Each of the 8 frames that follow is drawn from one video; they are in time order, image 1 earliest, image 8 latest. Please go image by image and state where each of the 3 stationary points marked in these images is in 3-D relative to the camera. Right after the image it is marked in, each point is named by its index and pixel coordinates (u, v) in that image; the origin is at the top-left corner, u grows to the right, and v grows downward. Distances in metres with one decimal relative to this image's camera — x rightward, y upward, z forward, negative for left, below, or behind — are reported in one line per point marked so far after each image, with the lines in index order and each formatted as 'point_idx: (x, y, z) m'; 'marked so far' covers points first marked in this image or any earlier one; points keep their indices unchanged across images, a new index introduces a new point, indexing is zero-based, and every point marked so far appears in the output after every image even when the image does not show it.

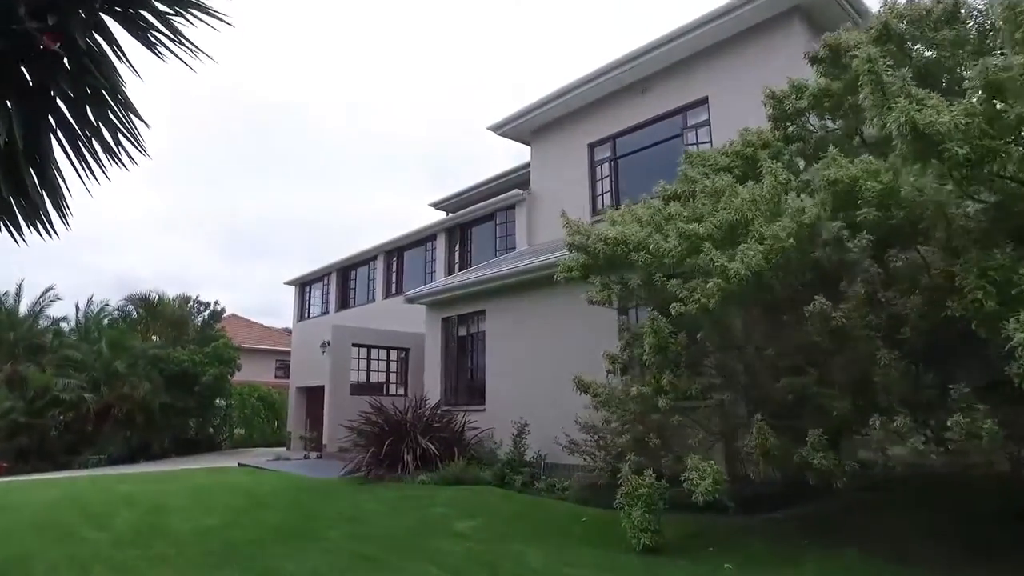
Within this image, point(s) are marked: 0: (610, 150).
0: (+2.0, +2.8, +12.9) m
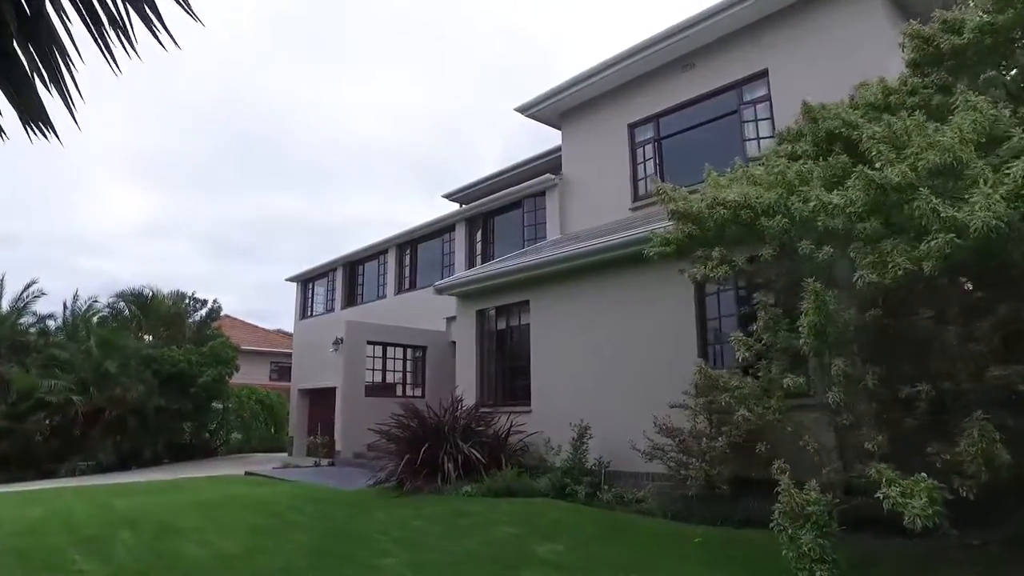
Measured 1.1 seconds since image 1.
0: (+2.6, +2.9, +12.0) m
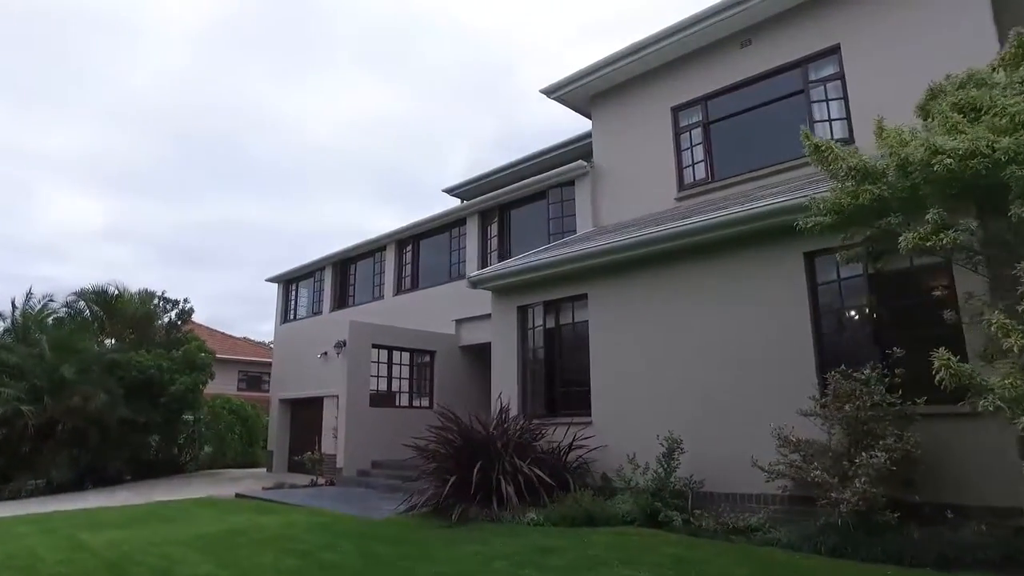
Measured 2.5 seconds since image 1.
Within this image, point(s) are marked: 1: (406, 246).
0: (+3.2, +2.9, +10.9) m
1: (-2.5, +1.0, +15.5) m
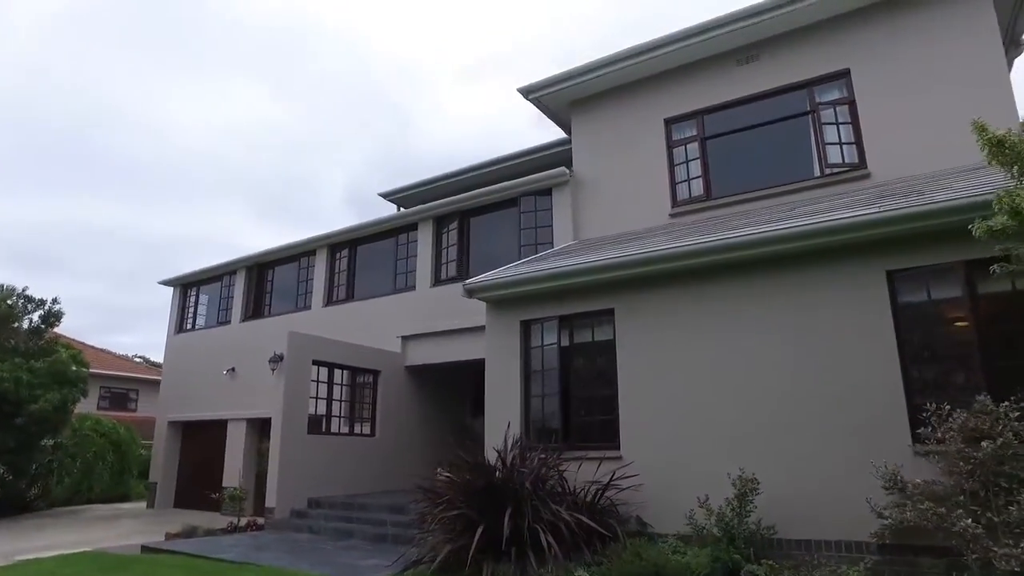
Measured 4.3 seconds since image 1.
0: (+2.9, +2.6, +10.4) m
1: (-3.6, +0.8, +13.7) m
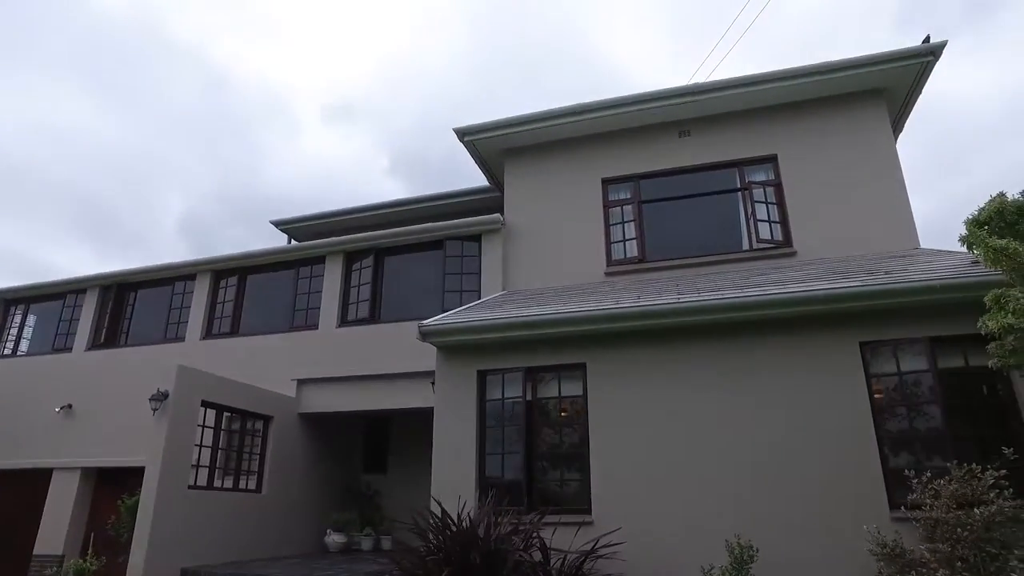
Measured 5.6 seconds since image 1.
0: (+1.9, +1.6, +10.7) m
1: (-5.3, +0.2, +12.2) m
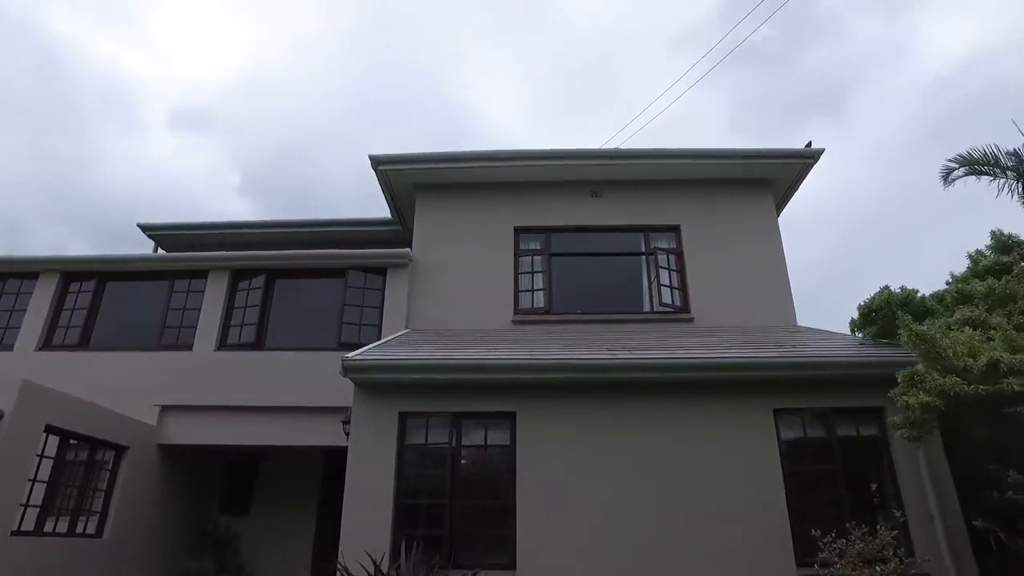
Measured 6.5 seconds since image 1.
0: (+0.5, +0.8, +10.9) m
1: (-7.0, +0.1, +10.6) m
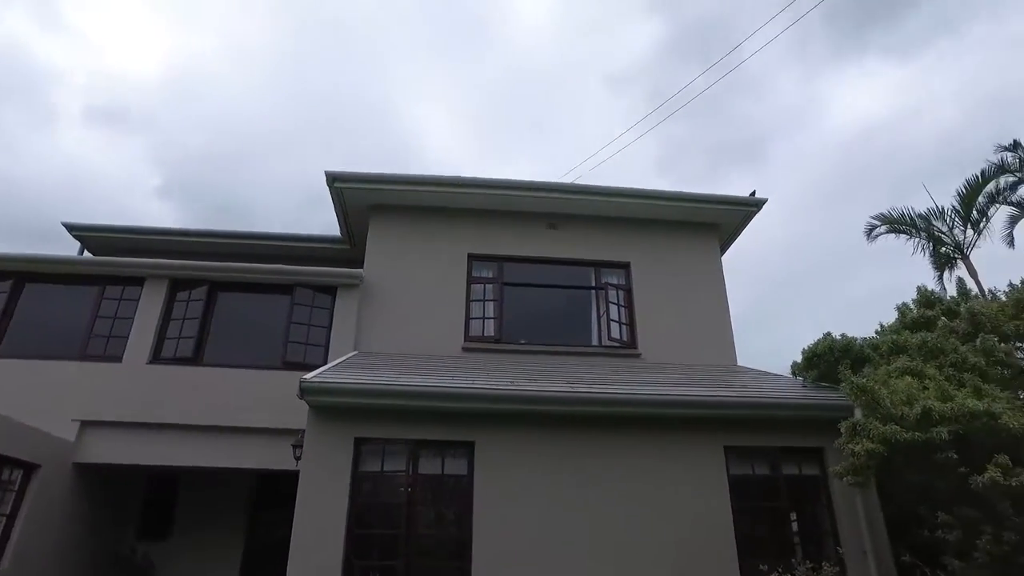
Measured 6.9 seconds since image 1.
0: (-0.3, +0.3, +11.0) m
1: (-7.7, +0.1, +9.7) m
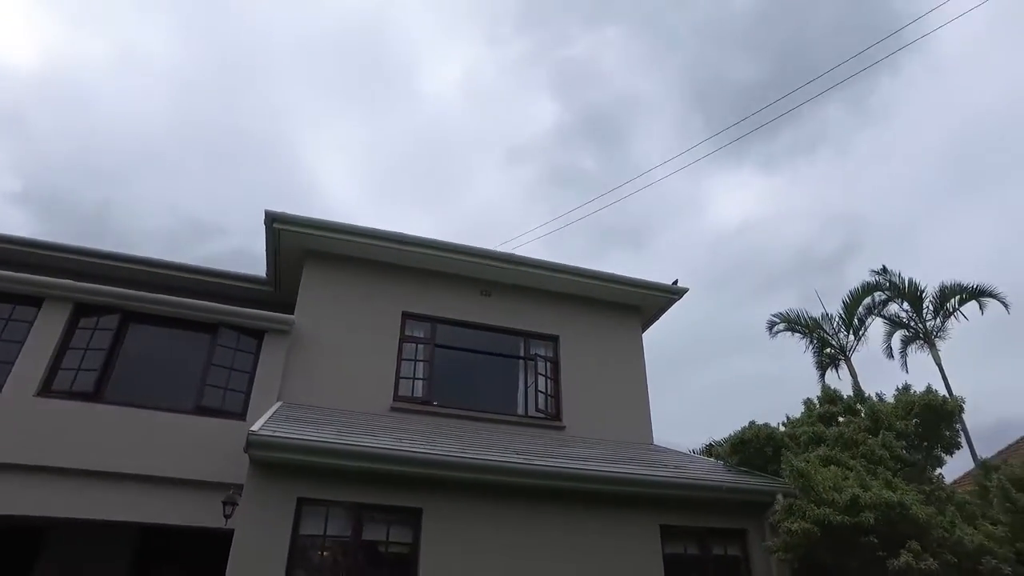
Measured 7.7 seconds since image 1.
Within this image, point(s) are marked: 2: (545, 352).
0: (-1.4, -0.7, +10.9) m
1: (-8.5, 0.0, +8.3) m
2: (+0.6, -1.1, +11.4) m
